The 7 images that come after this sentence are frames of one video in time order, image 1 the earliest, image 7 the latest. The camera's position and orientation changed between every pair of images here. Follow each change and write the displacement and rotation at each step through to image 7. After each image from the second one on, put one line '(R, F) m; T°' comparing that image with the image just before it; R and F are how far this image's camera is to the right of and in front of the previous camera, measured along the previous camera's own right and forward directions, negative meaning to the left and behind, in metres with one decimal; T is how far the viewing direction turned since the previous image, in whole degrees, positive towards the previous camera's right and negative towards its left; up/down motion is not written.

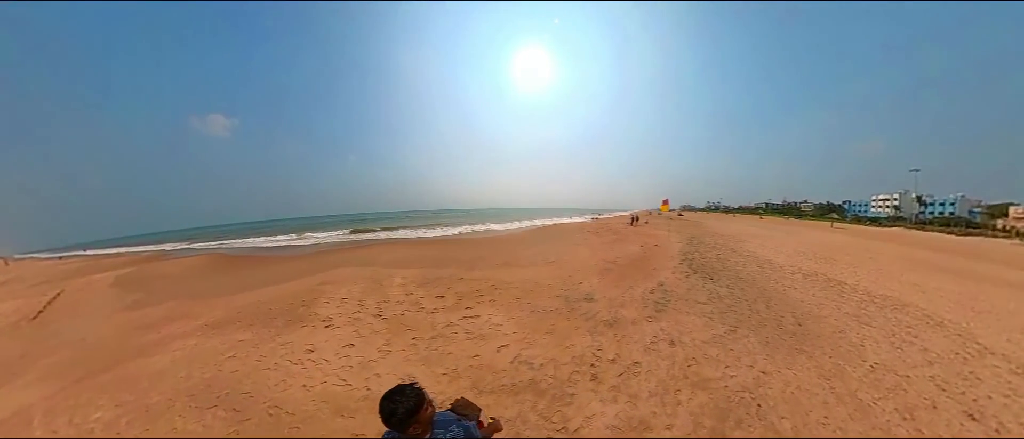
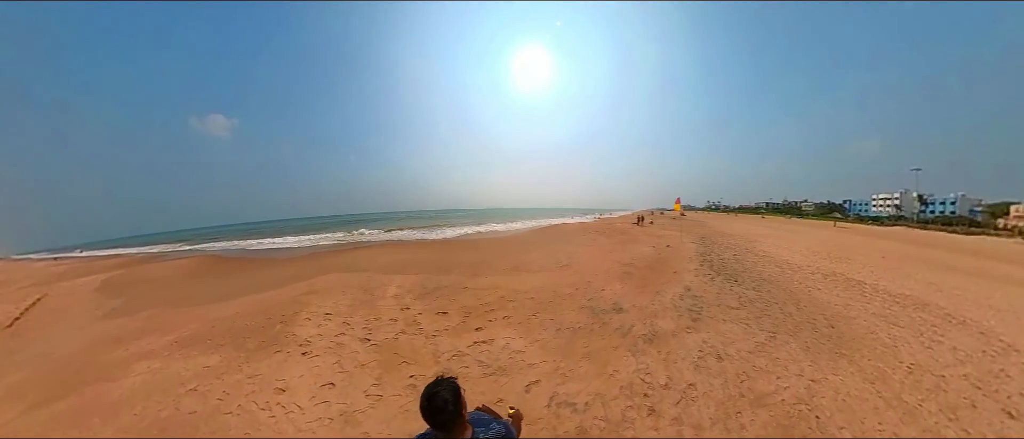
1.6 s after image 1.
(-0.4, +1.1) m; +1°
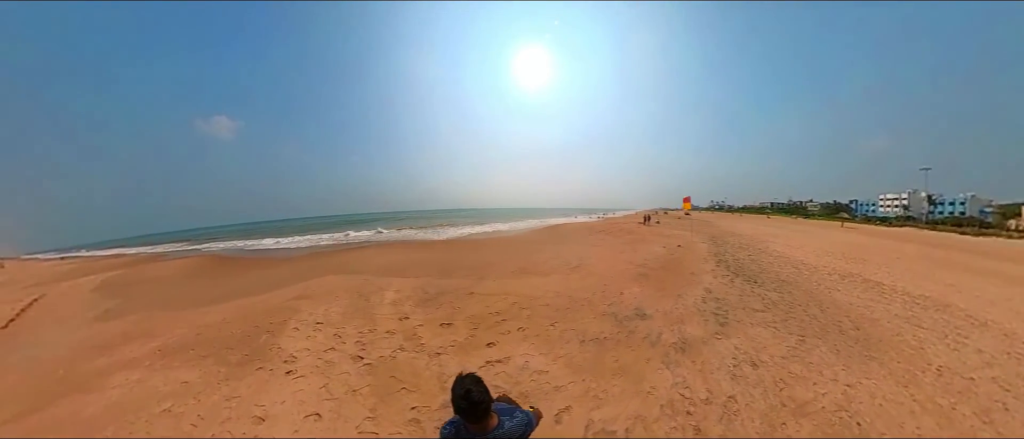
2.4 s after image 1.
(-0.2, +0.6) m; 0°
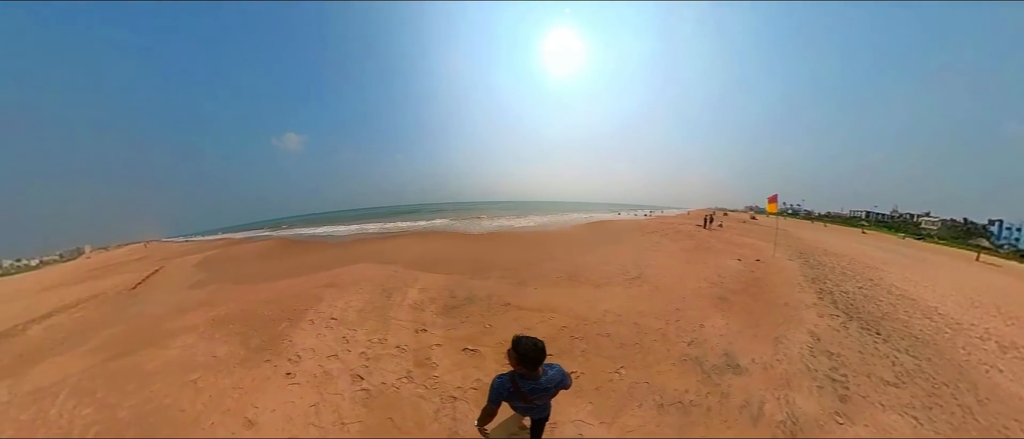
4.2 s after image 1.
(-0.2, +1.1) m; -8°
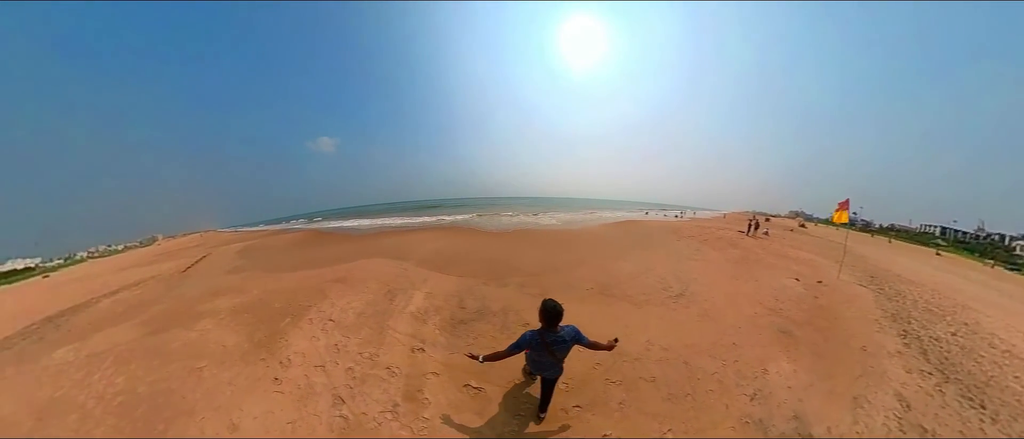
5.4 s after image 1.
(0.0, +0.7) m; -5°
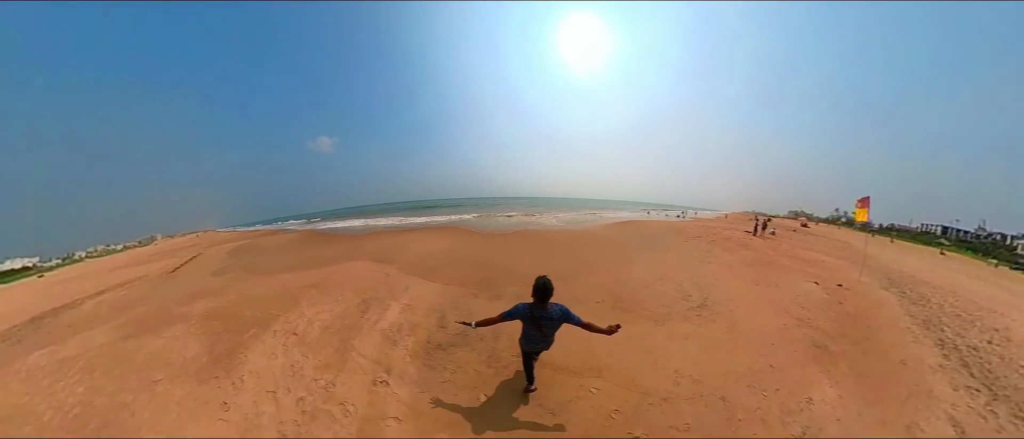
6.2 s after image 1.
(+0.1, +0.7) m; 0°
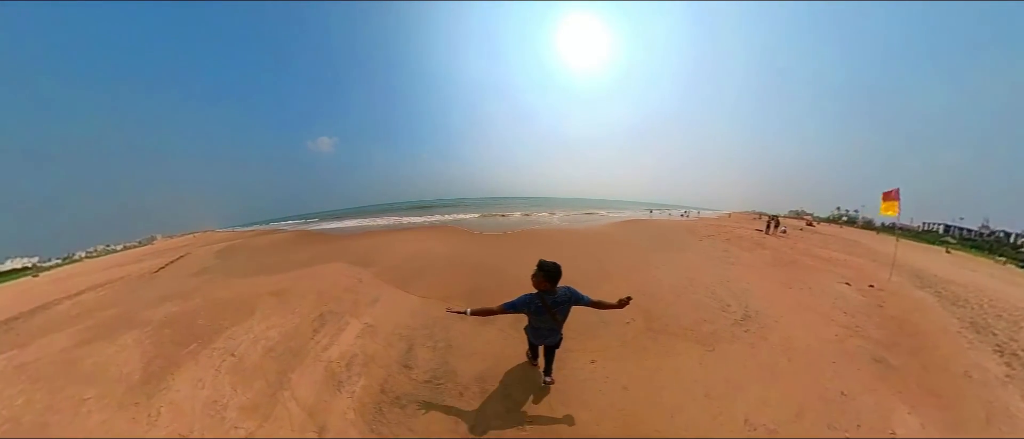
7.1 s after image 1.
(0.0, +0.8) m; 0°
